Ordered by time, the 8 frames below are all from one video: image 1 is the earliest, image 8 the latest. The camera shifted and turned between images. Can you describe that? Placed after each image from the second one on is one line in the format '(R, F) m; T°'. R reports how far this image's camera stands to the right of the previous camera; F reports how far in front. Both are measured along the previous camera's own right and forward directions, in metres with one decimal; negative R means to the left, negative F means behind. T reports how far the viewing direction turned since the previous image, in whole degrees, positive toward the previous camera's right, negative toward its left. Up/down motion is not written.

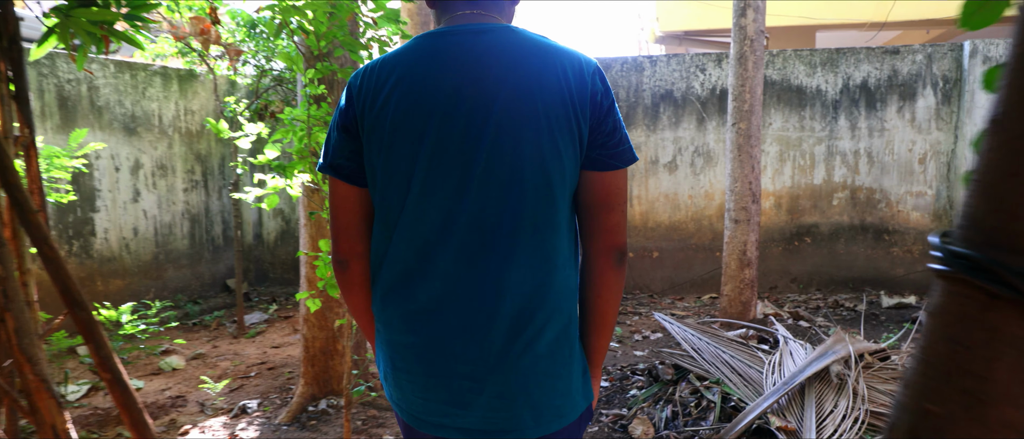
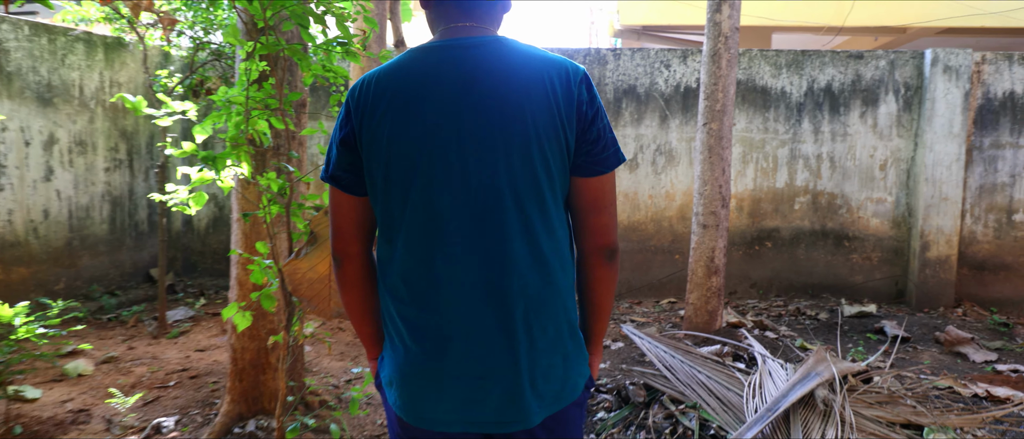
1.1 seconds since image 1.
(-0.1, +0.3) m; +4°
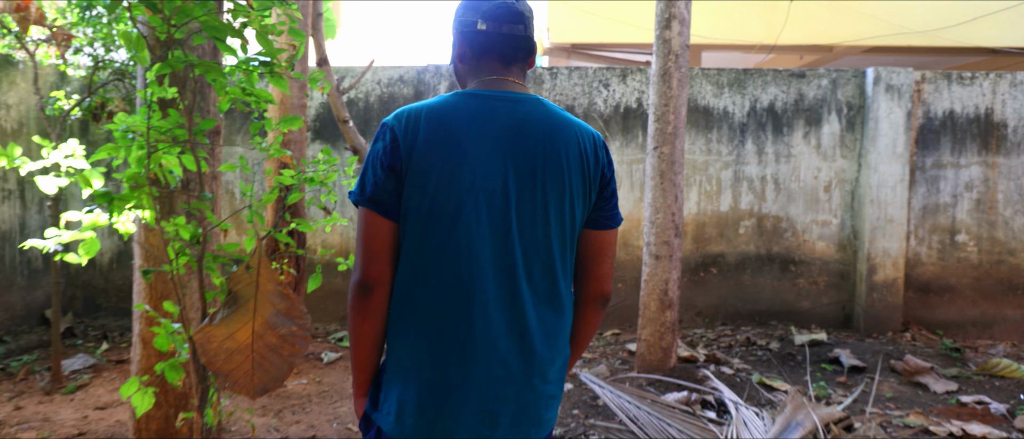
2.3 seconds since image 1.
(-0.1, +0.4) m; +6°
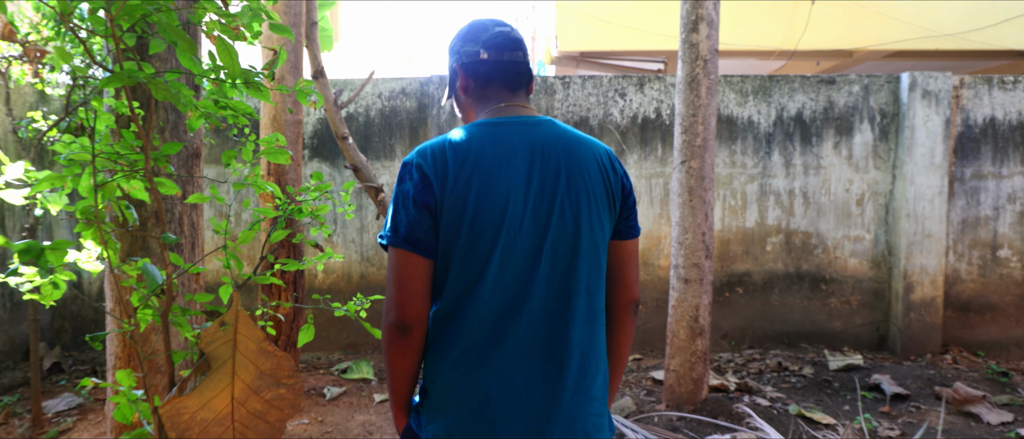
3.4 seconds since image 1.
(-0.1, +0.3) m; 0°
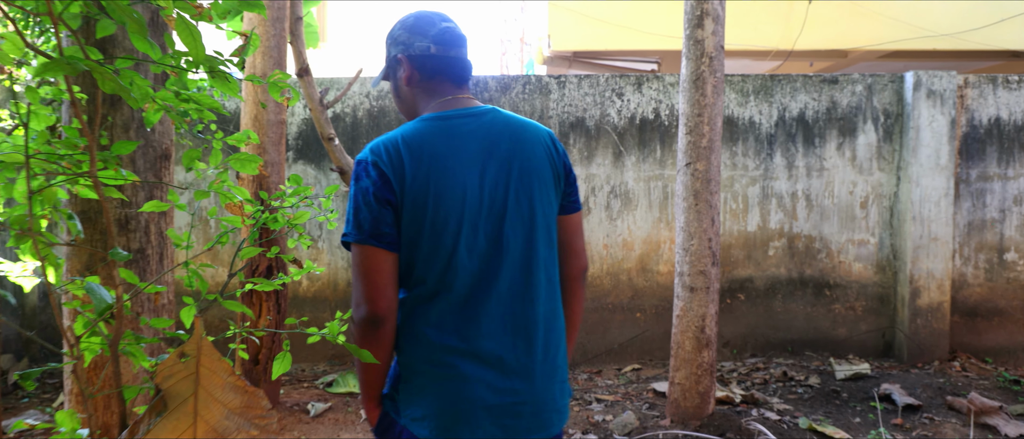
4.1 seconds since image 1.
(-0.1, +0.2) m; +1°
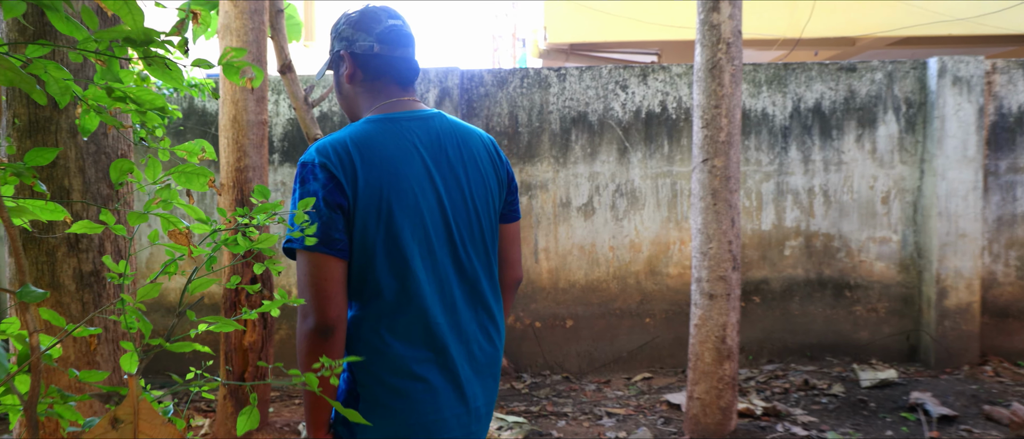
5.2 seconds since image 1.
(0.0, +0.3) m; 0°
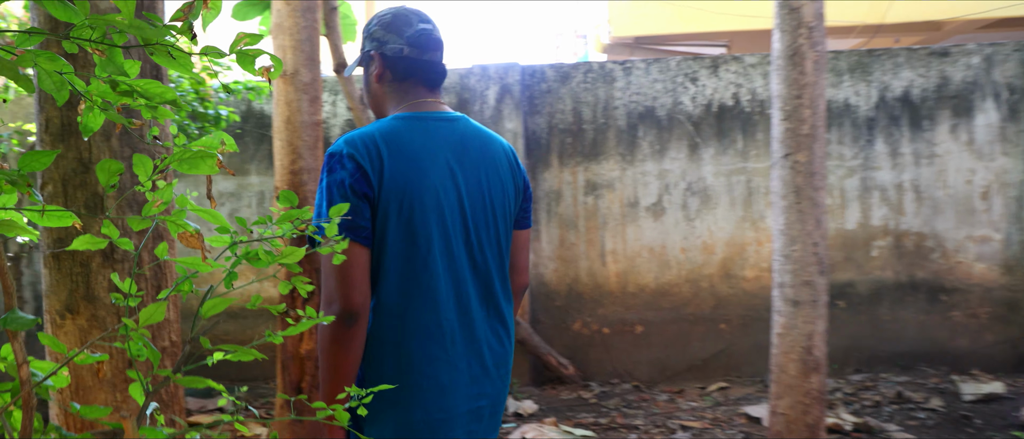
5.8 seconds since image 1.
(0.0, +0.2) m; -5°
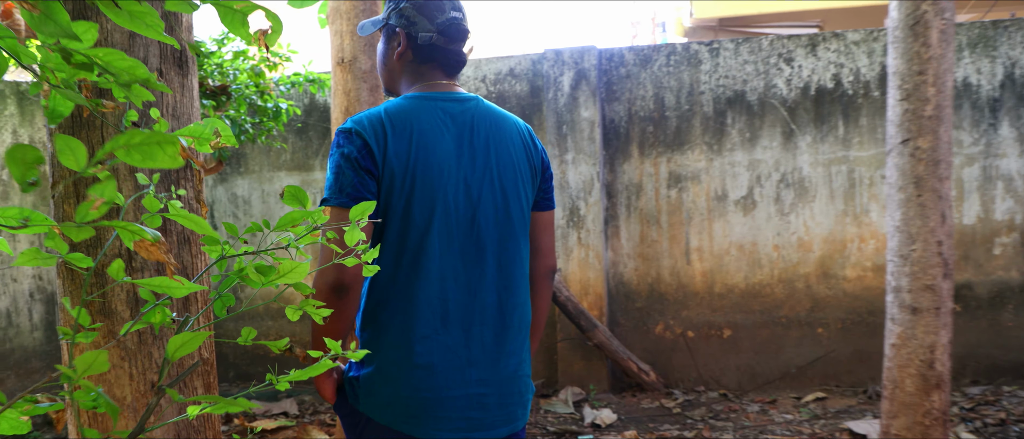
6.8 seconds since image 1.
(0.0, +0.3) m; -5°
